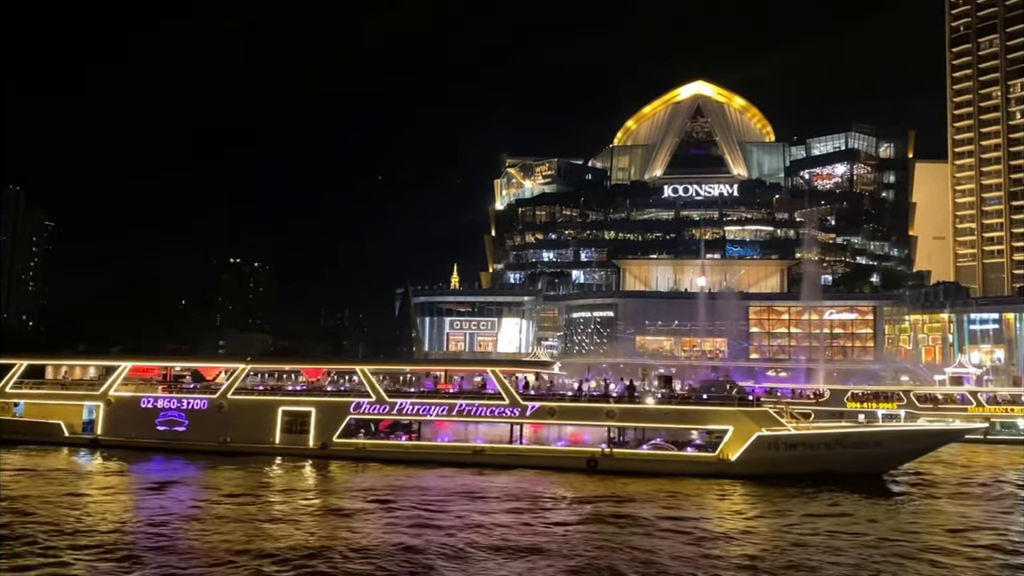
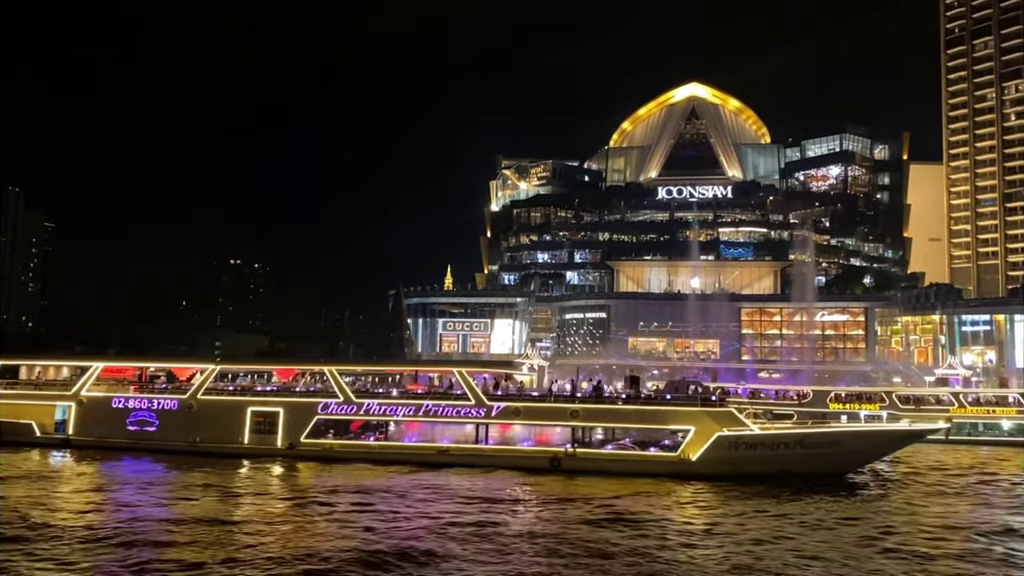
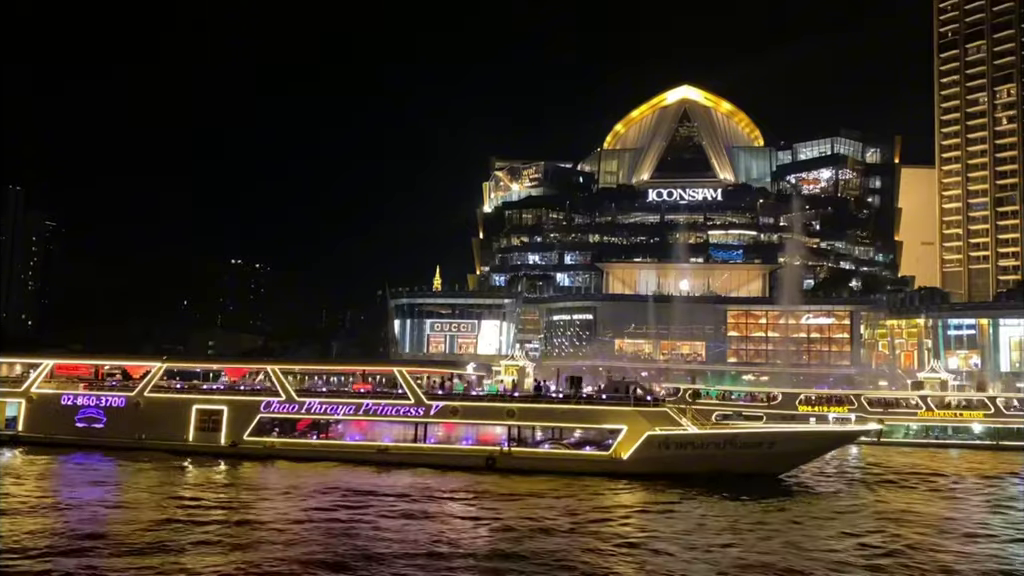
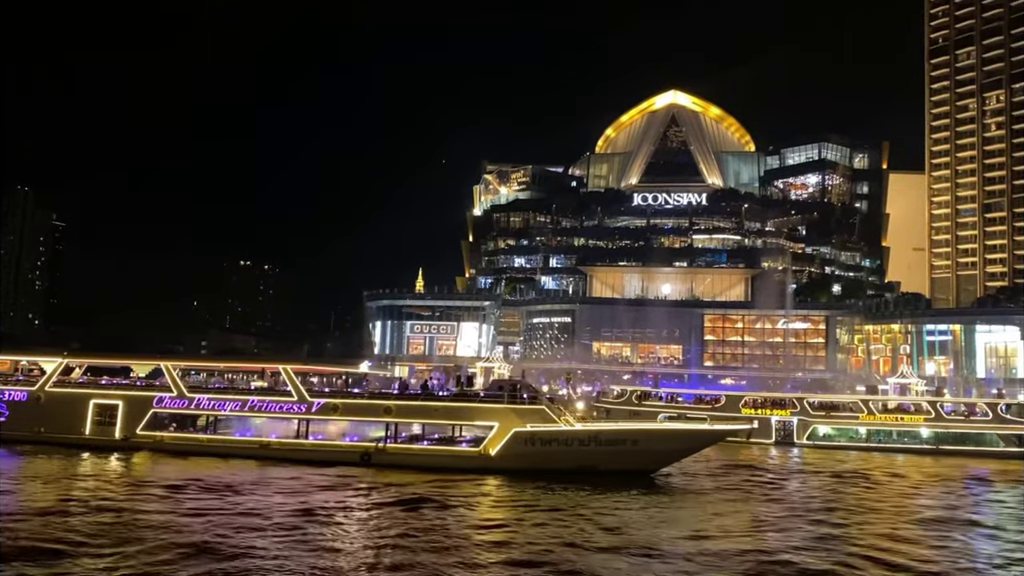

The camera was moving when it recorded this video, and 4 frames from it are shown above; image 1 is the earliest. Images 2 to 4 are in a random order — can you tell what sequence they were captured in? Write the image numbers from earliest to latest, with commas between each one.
2, 3, 4
